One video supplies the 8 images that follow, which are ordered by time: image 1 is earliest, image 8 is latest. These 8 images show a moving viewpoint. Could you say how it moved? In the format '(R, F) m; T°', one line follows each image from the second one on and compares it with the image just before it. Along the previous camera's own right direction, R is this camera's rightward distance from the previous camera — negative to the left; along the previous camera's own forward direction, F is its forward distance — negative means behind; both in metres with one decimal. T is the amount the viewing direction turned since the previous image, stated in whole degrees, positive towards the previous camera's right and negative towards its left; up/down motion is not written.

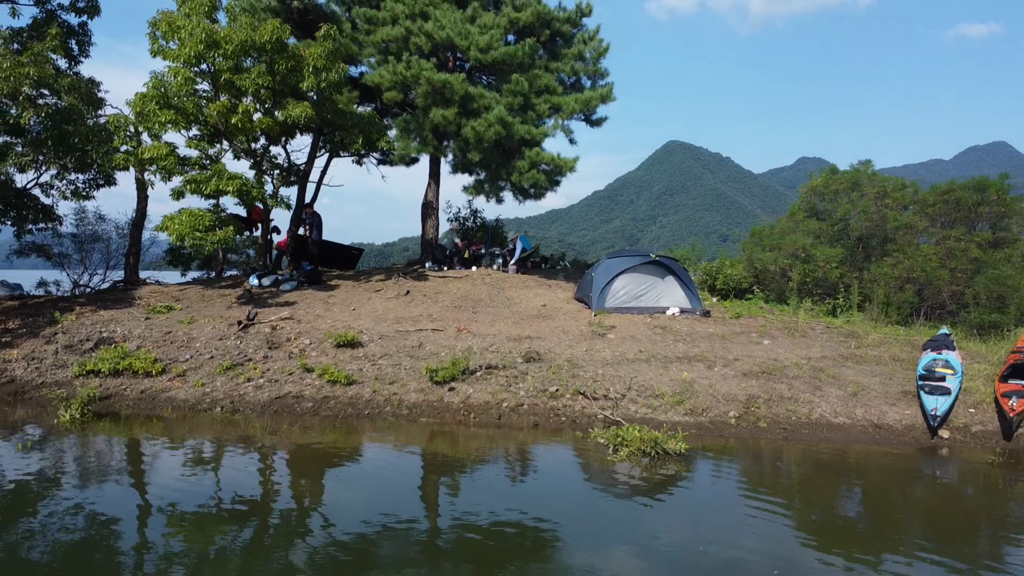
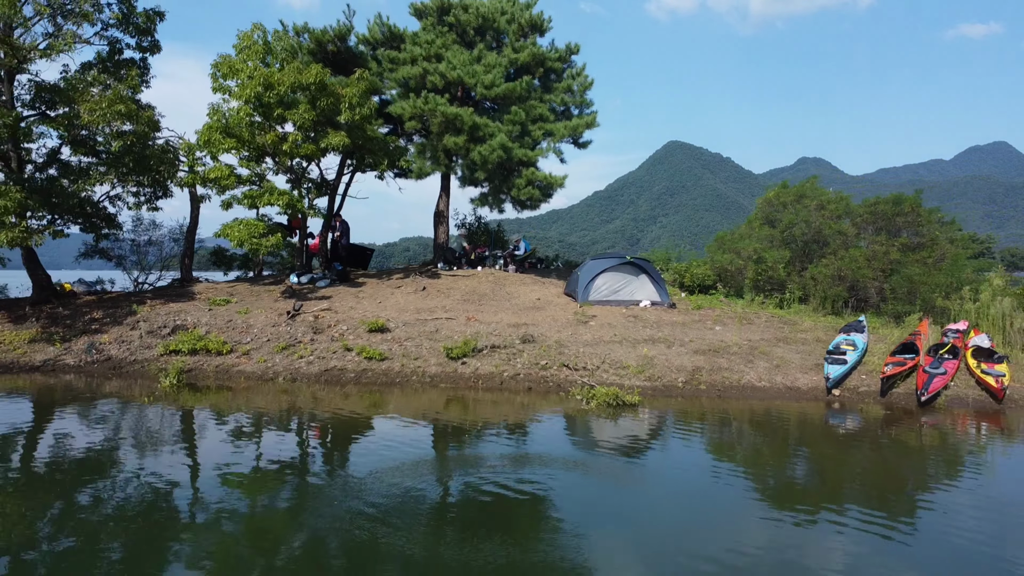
(0.0, -2.6) m; 0°
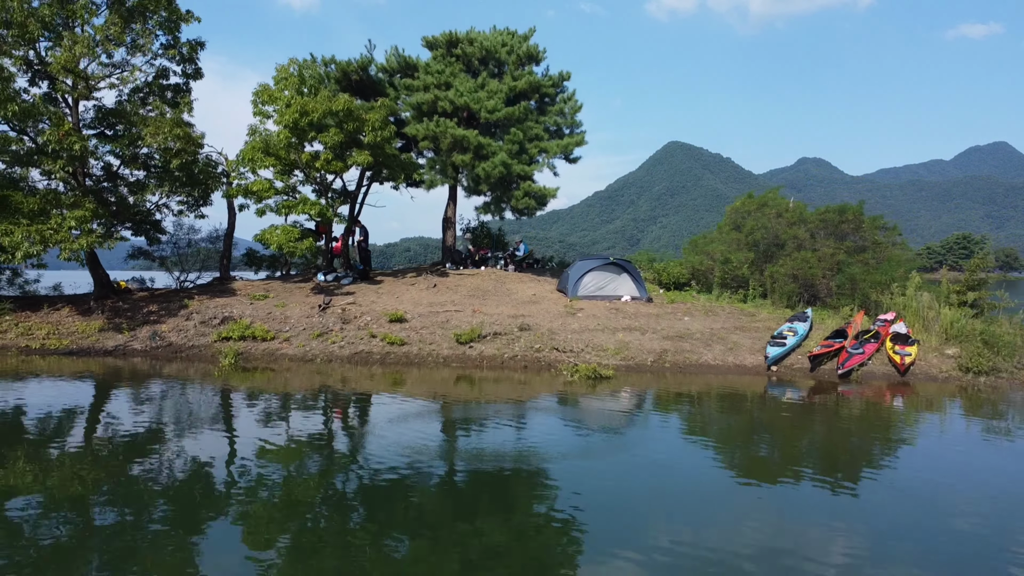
(0.0, -2.5) m; 0°
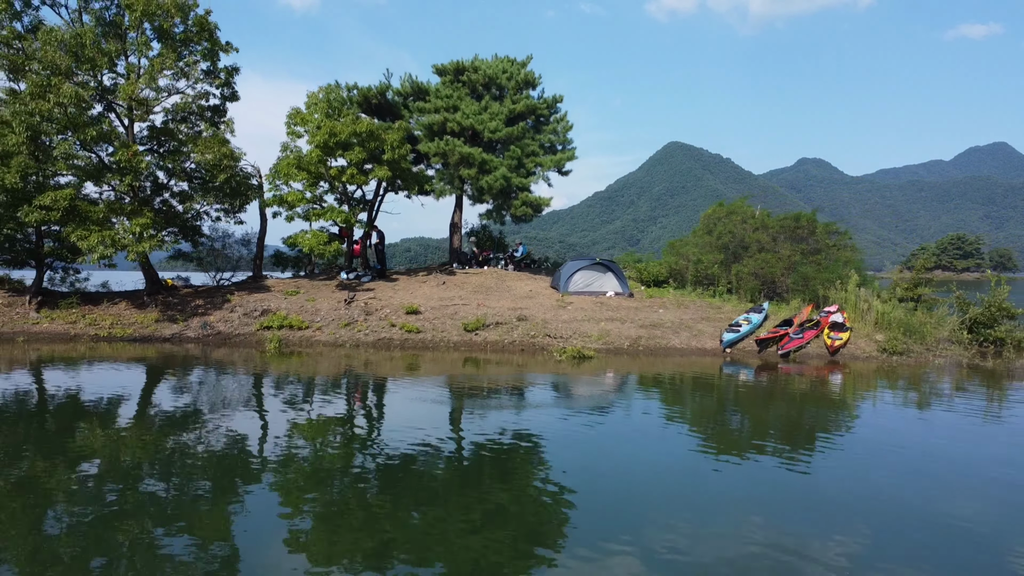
(0.0, -2.7) m; 0°
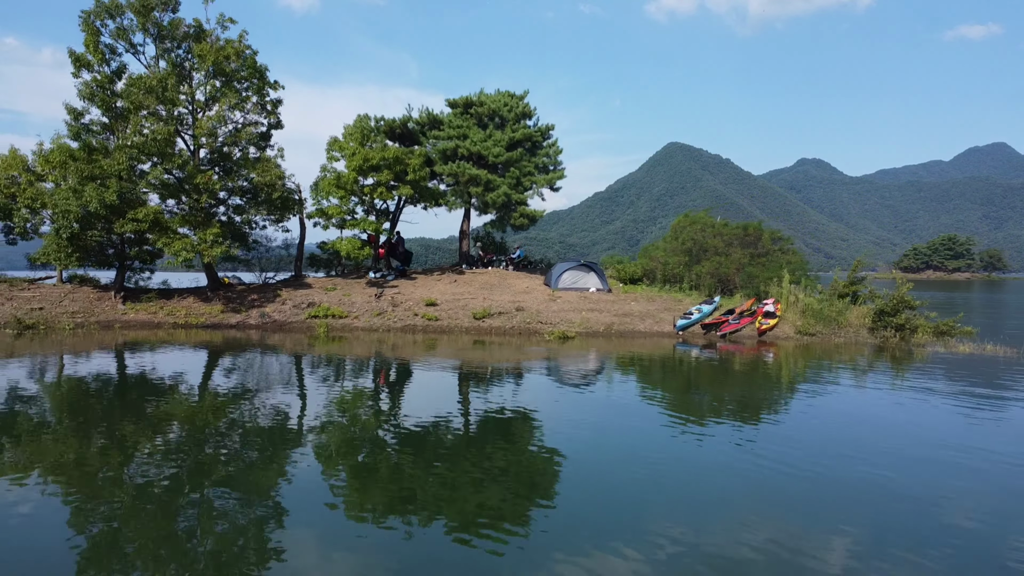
(0.0, -4.4) m; 0°
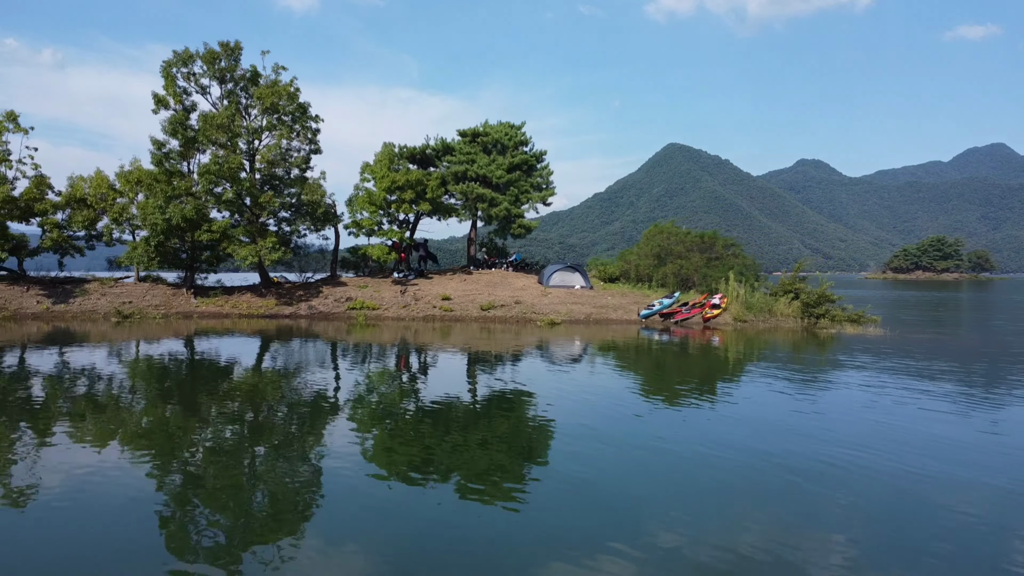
(0.0, -5.6) m; 0°
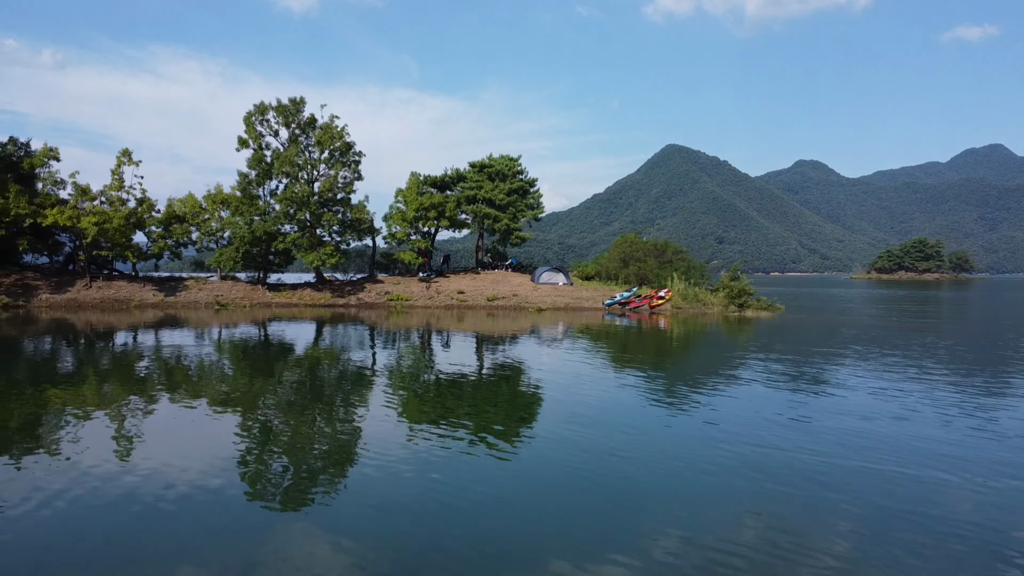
(+0.1, -9.3) m; 0°
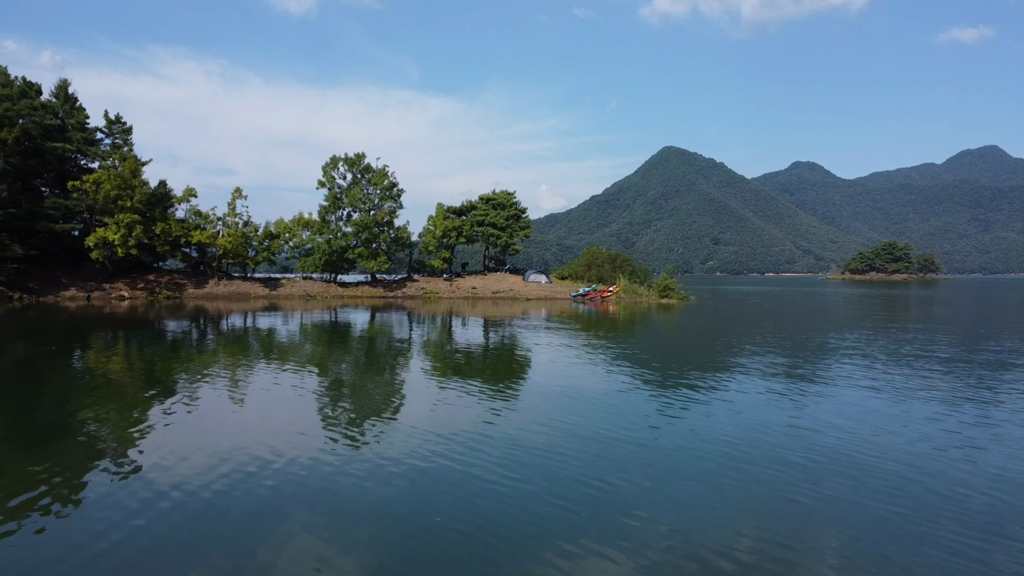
(+0.2, -17.0) m; 0°
